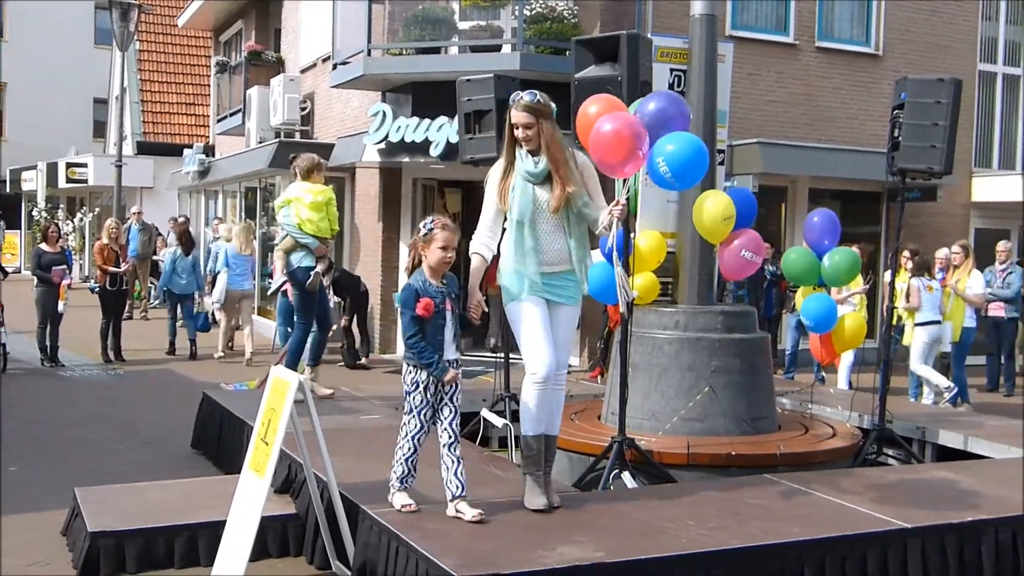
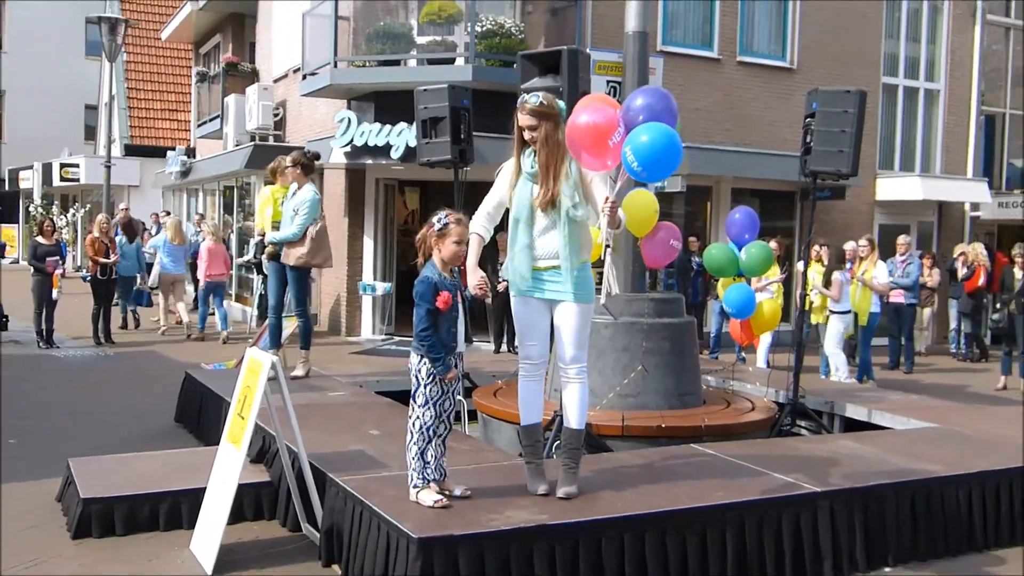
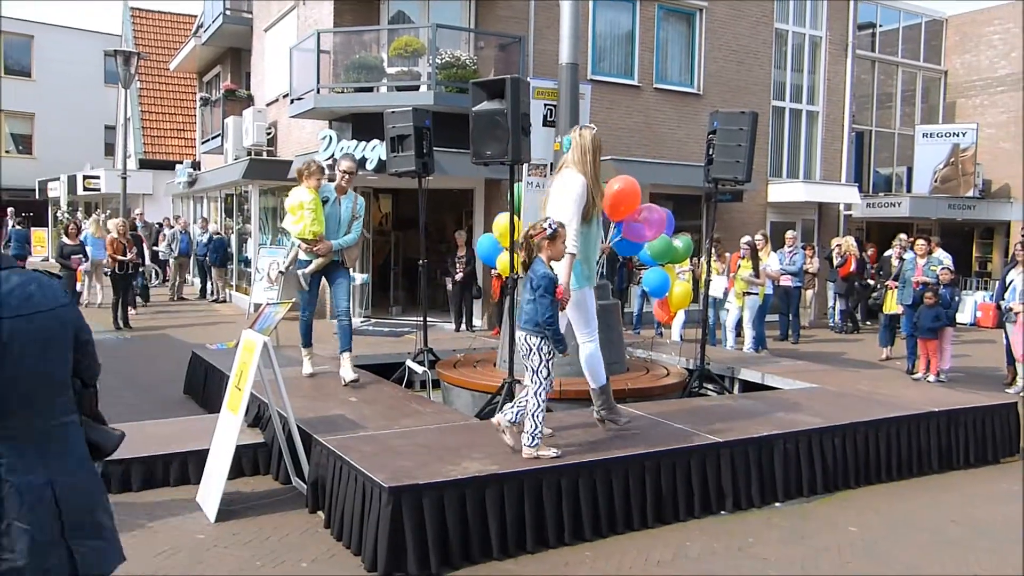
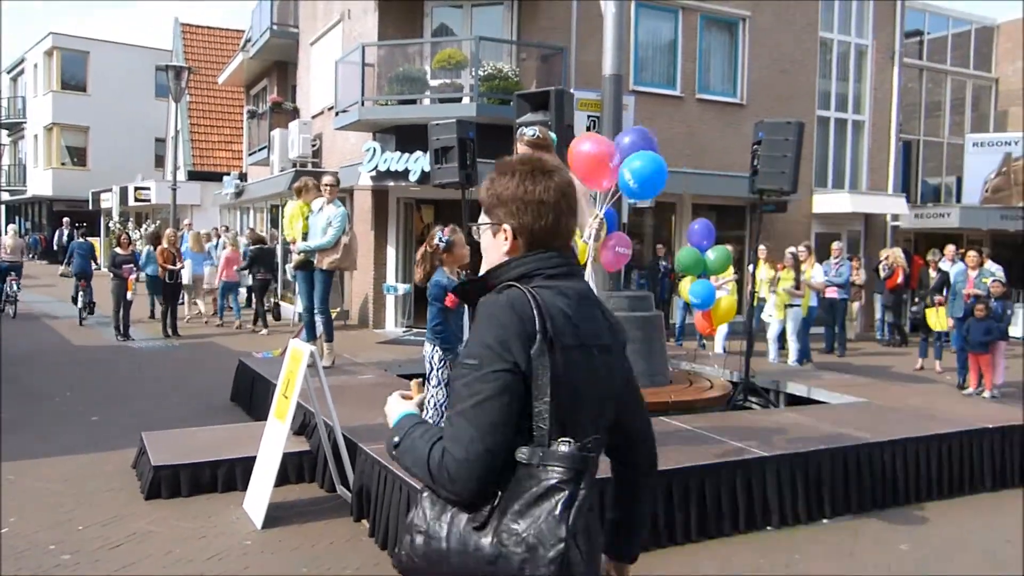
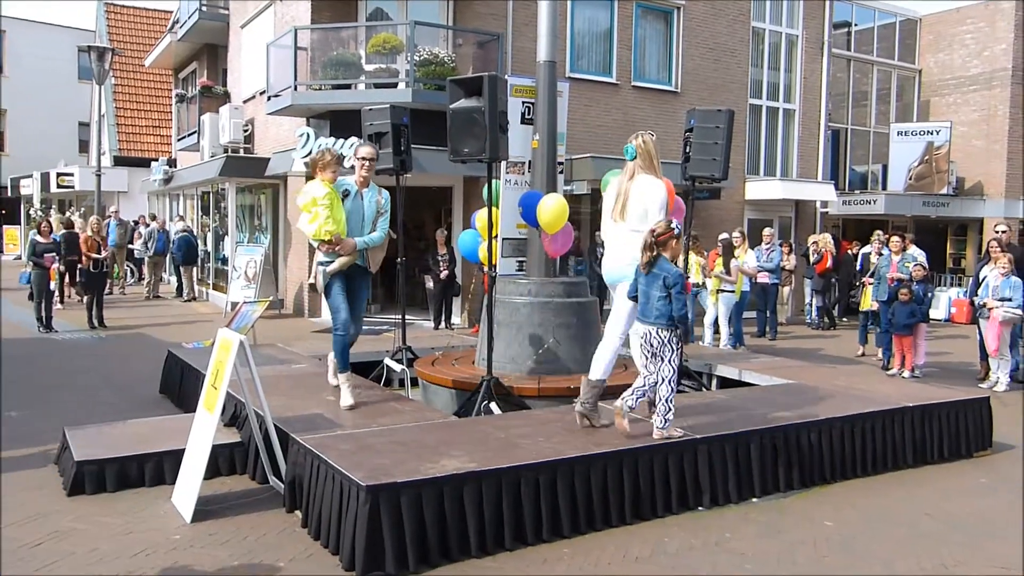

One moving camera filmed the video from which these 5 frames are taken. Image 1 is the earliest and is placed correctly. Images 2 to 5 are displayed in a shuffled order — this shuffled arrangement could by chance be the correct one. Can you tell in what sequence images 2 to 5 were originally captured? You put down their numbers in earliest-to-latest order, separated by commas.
2, 4, 3, 5
